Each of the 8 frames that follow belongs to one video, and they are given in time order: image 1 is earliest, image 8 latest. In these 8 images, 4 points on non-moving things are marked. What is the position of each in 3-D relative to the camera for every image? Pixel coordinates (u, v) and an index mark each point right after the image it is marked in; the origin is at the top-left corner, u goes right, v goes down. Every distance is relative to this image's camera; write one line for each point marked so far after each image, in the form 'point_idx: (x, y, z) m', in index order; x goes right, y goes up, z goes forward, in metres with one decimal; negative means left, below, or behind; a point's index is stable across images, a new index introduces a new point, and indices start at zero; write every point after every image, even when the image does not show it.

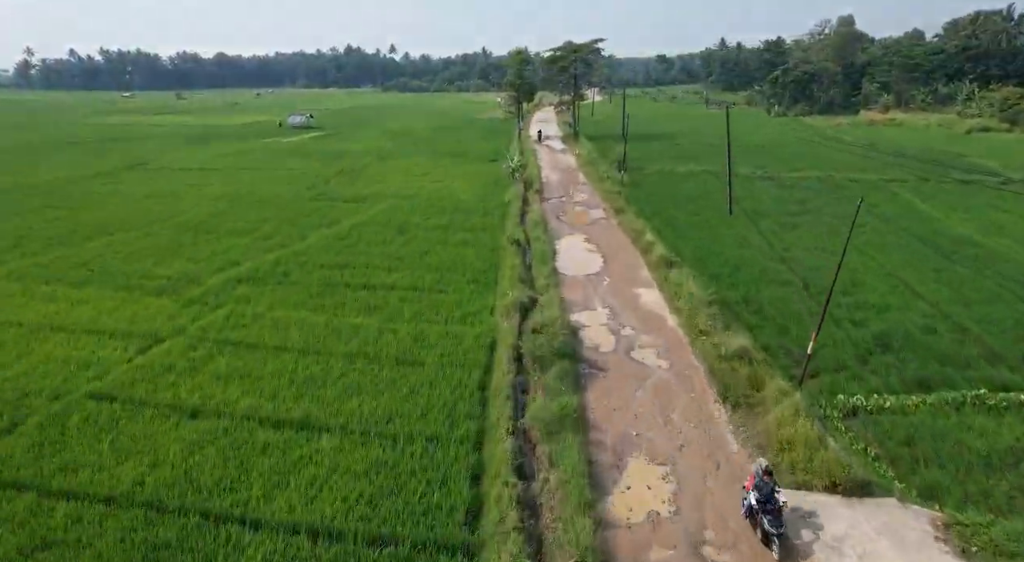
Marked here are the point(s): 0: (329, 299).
0: (-3.9, -0.4, +14.1) m
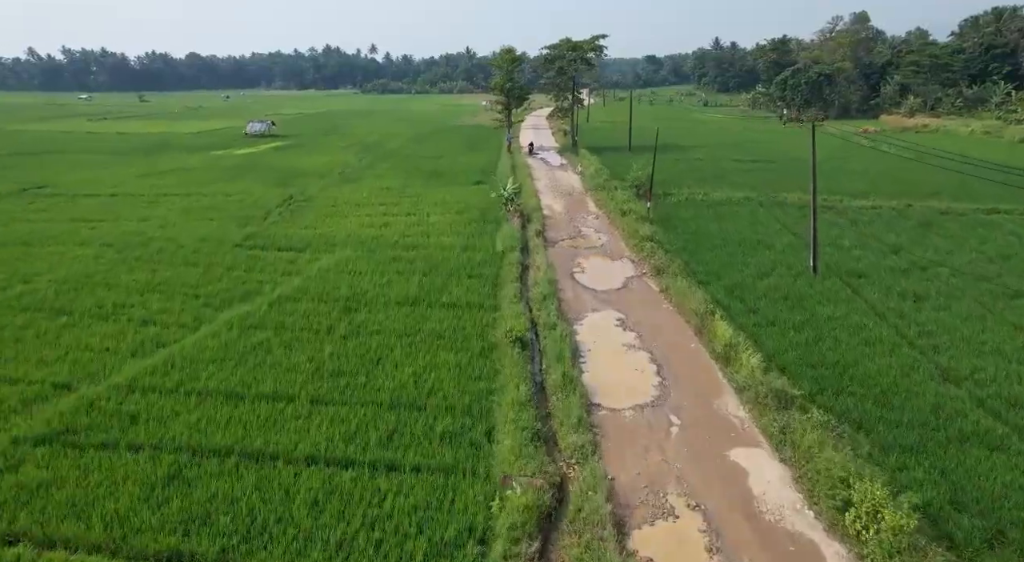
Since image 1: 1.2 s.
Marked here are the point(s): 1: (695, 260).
0: (-3.7, -2.5, +7.5) m
1: (+4.8, +0.5, +17.3) m
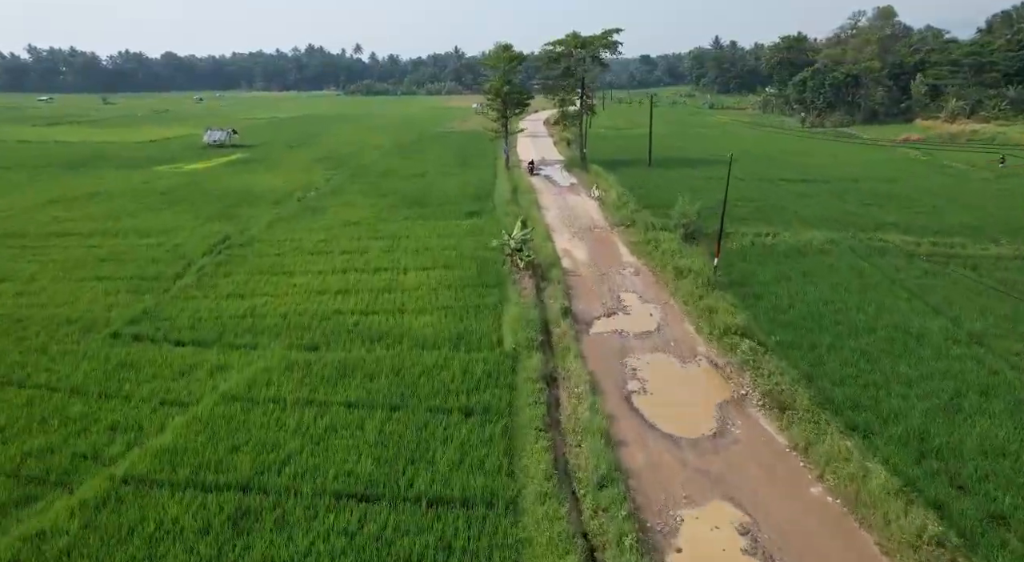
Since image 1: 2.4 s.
0: (-3.2, -4.6, +0.9) m
1: (+5.1, -1.5, +10.9) m
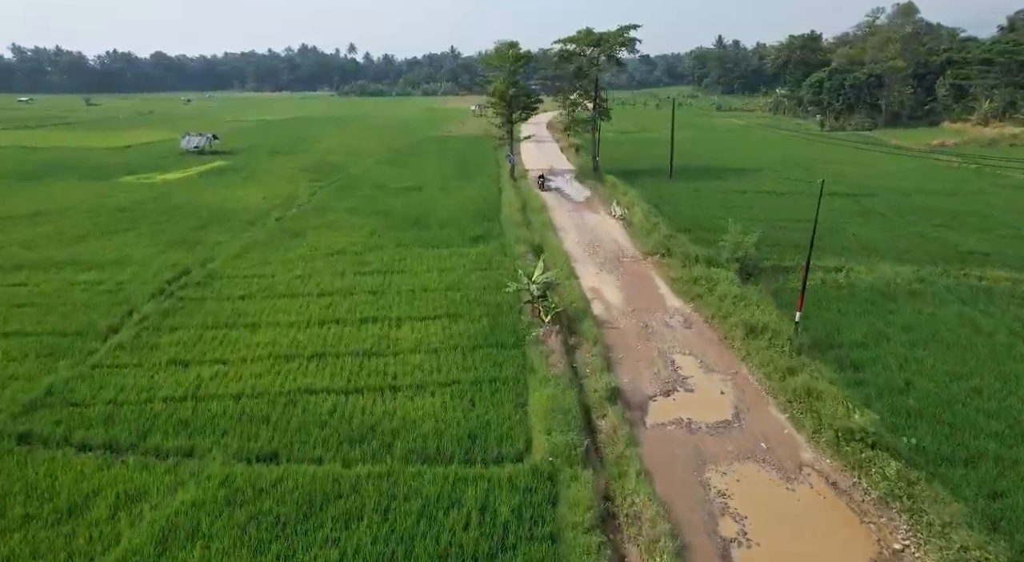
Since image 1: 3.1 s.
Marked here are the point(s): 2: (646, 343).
0: (-2.7, -5.7, -2.6) m
1: (+5.6, -2.6, +7.4) m
2: (+2.7, -1.2, +13.2) m
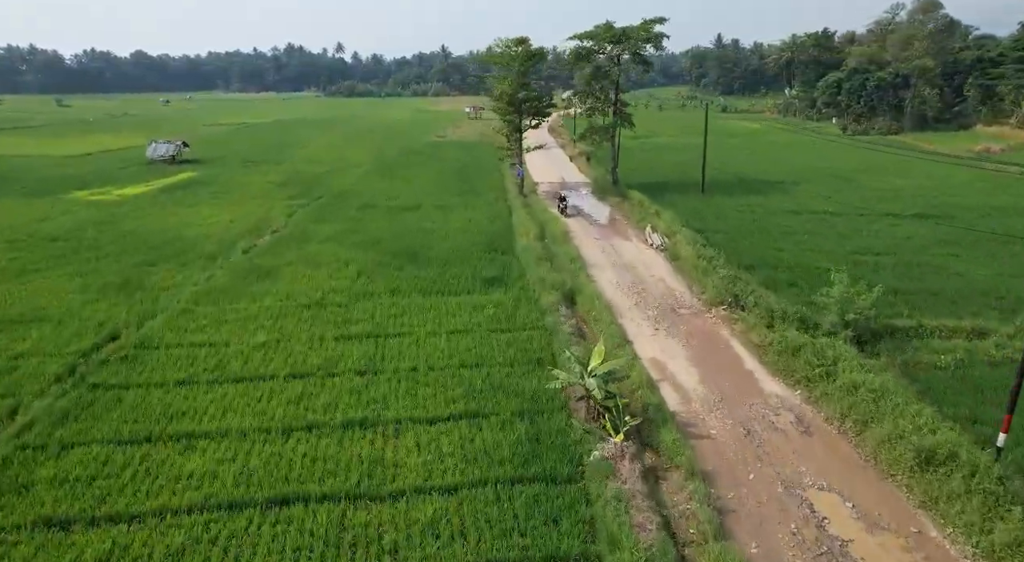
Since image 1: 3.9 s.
0: (-1.7, -7.0, -6.8) m
1: (+6.4, -3.9, +3.3) m
2: (+3.4, -2.5, +9.1) m
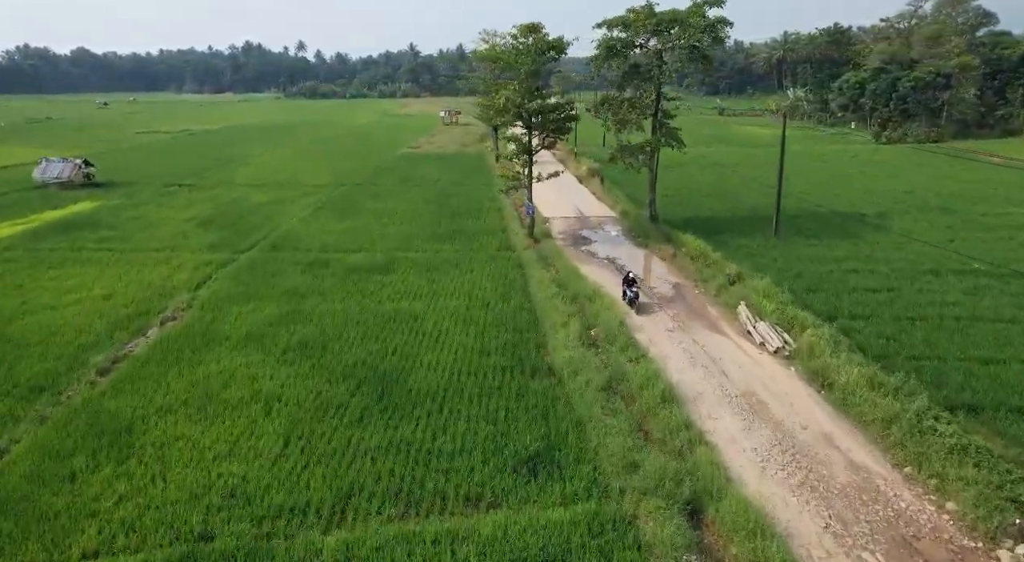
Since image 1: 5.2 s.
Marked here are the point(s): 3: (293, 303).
0: (+0.2, -9.5, -14.7) m
1: (+7.8, -6.2, -4.2) m
2: (+4.5, -4.9, +1.4) m
3: (-5.1, -0.3, +15.5) m
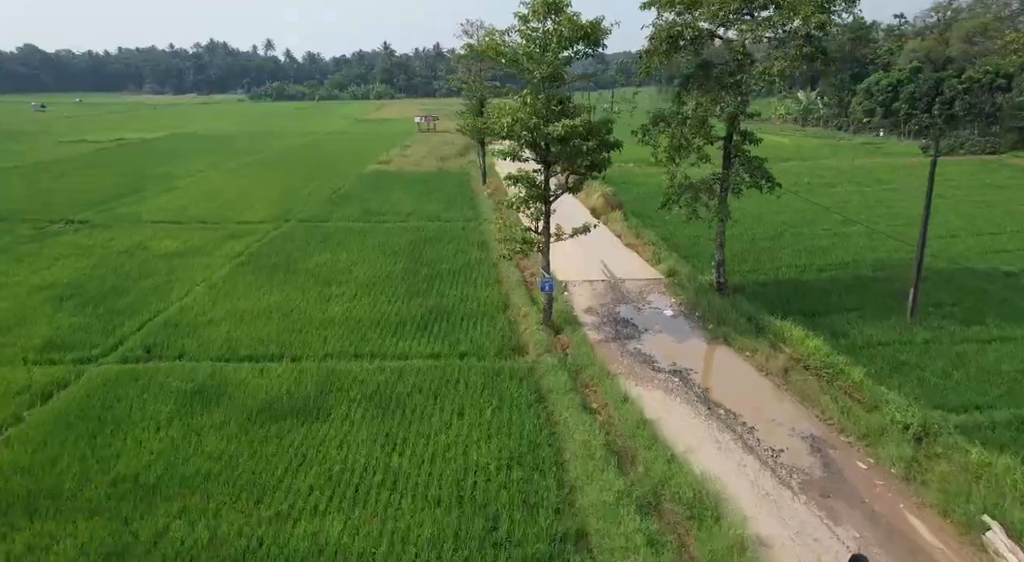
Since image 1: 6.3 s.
0: (+1.6, -11.9, -22.1) m
1: (+8.8, -8.5, -11.4) m
2: (+5.4, -7.2, -5.9) m
3: (-4.8, -2.7, +7.9) m
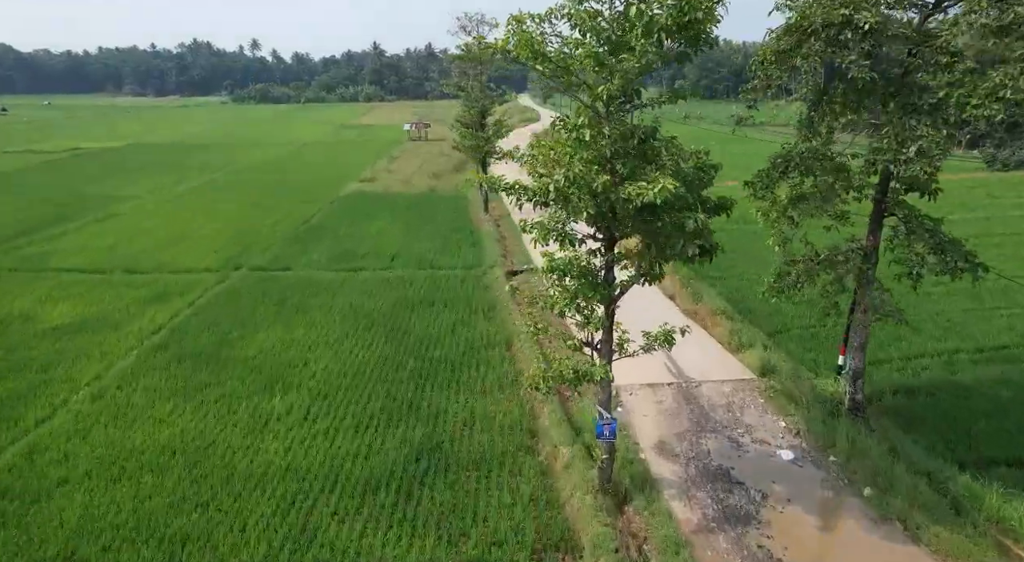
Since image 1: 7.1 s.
0: (+2.5, -13.8, -27.6) m
1: (+9.6, -10.4, -16.9) m
2: (+6.1, -9.1, -11.4) m
3: (-4.2, -4.7, +2.4) m
